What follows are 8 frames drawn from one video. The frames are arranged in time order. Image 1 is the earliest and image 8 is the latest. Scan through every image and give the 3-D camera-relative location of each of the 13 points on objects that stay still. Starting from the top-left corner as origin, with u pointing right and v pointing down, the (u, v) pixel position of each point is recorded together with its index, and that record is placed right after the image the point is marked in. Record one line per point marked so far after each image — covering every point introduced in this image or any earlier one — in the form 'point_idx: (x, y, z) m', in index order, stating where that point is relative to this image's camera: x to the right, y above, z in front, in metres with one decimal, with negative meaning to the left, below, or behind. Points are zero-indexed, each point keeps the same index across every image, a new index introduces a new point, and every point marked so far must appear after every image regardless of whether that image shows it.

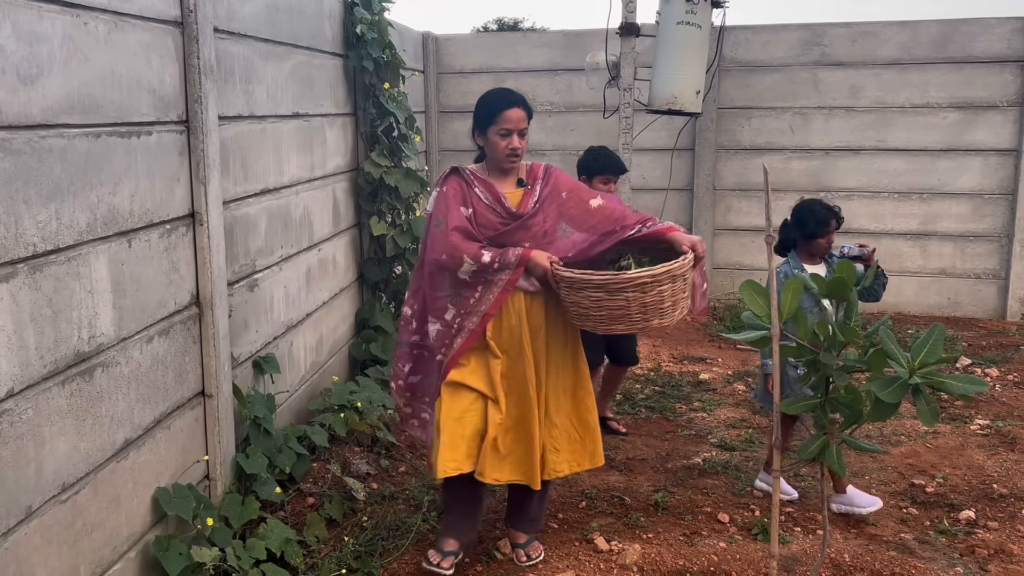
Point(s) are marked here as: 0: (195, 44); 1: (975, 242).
0: (-0.9, +0.7, +2.8) m
1: (+3.0, +0.3, +6.1) m
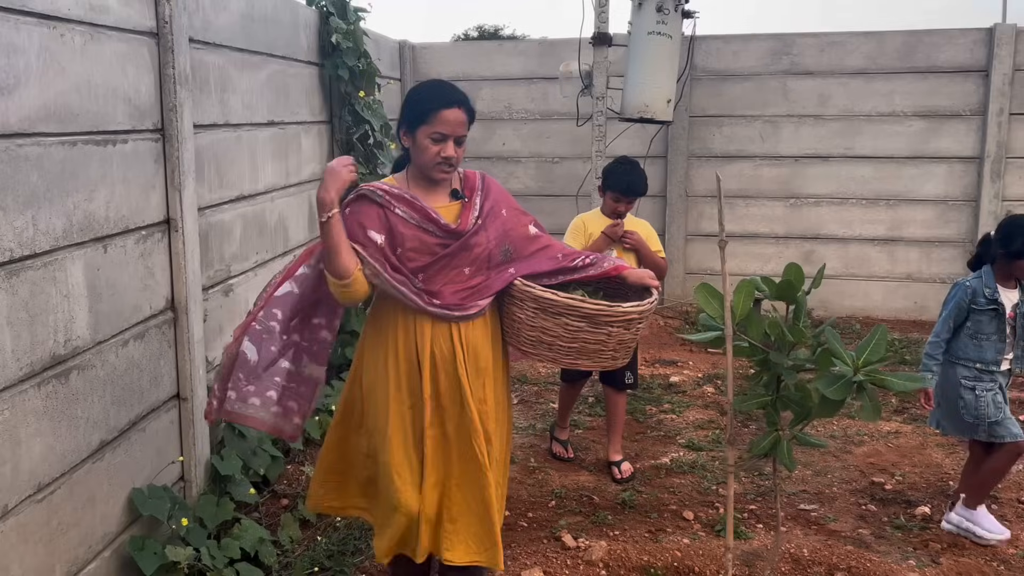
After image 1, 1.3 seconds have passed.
0: (-1.0, +0.7, +2.8) m
1: (+2.9, +0.3, +6.2) m
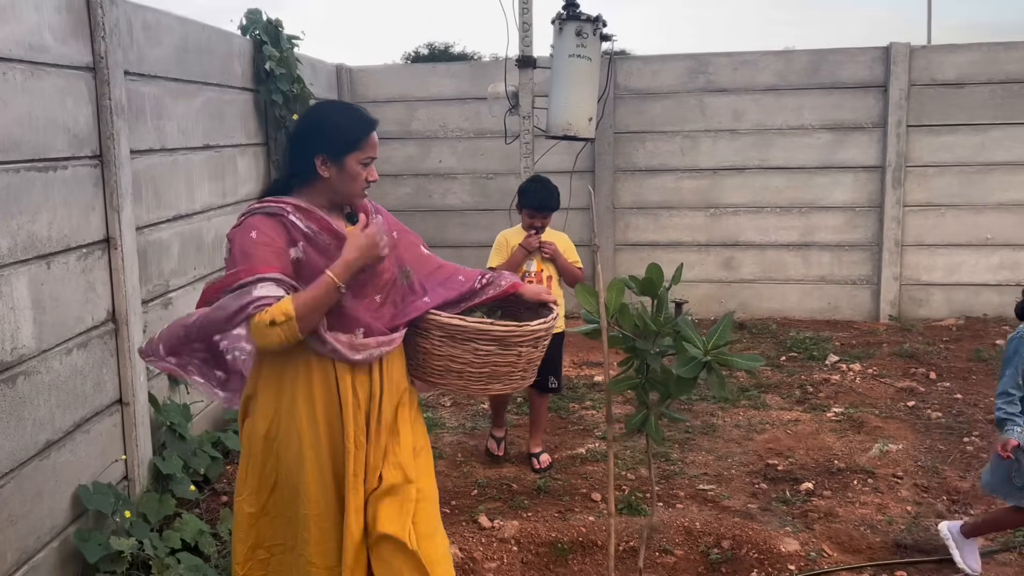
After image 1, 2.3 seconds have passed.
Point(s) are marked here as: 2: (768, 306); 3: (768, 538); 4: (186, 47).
0: (-1.3, +0.7, +3.1) m
1: (+2.4, +0.3, +6.6) m
2: (+1.9, -0.1, +6.8) m
3: (+0.8, -0.8, +3.1) m
4: (-1.4, +1.0, +3.9) m
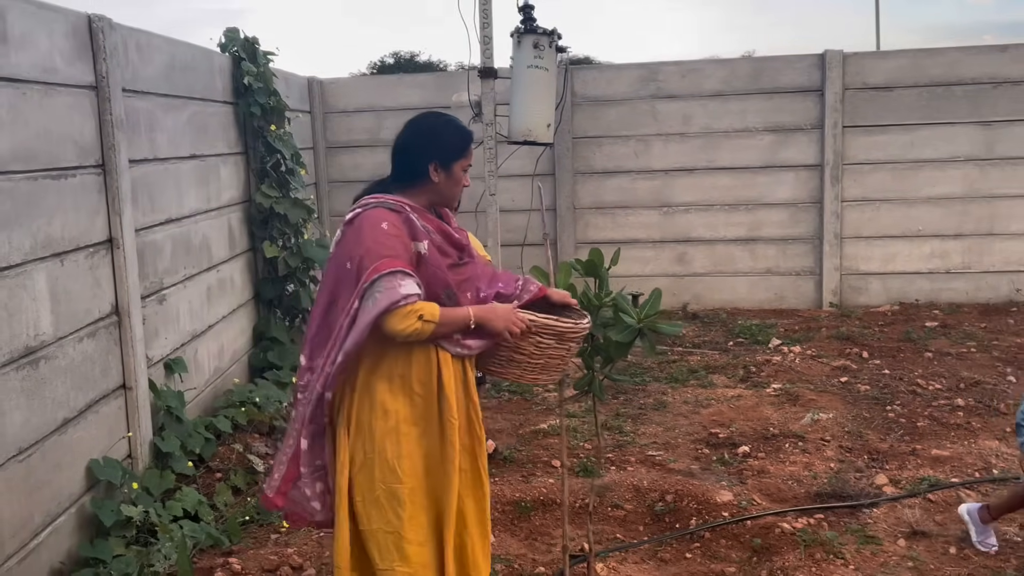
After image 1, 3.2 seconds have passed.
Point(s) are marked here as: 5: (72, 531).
0: (-1.5, +0.7, +3.4) m
1: (+2.2, +0.3, +7.1) m
2: (+1.6, -0.1, +7.3) m
3: (+0.7, -0.8, +3.5) m
4: (-1.5, +1.0, +4.2) m
5: (-1.4, -0.8, +3.1) m
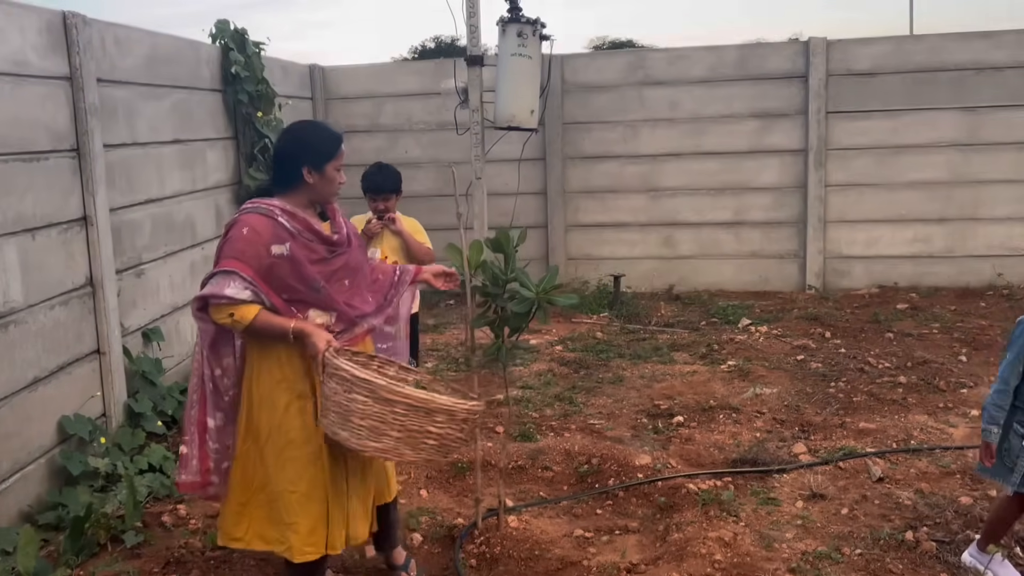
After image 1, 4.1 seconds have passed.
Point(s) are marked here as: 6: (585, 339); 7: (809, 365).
0: (-1.7, +0.8, +3.8) m
1: (+2.1, +0.5, +7.3) m
2: (+1.6, +0.1, +7.5) m
3: (+0.5, -0.7, +3.7) m
4: (-1.8, +1.1, +4.6) m
5: (-1.7, -0.7, +3.4) m
6: (+0.5, -0.3, +5.8) m
7: (+1.6, -0.4, +5.1) m
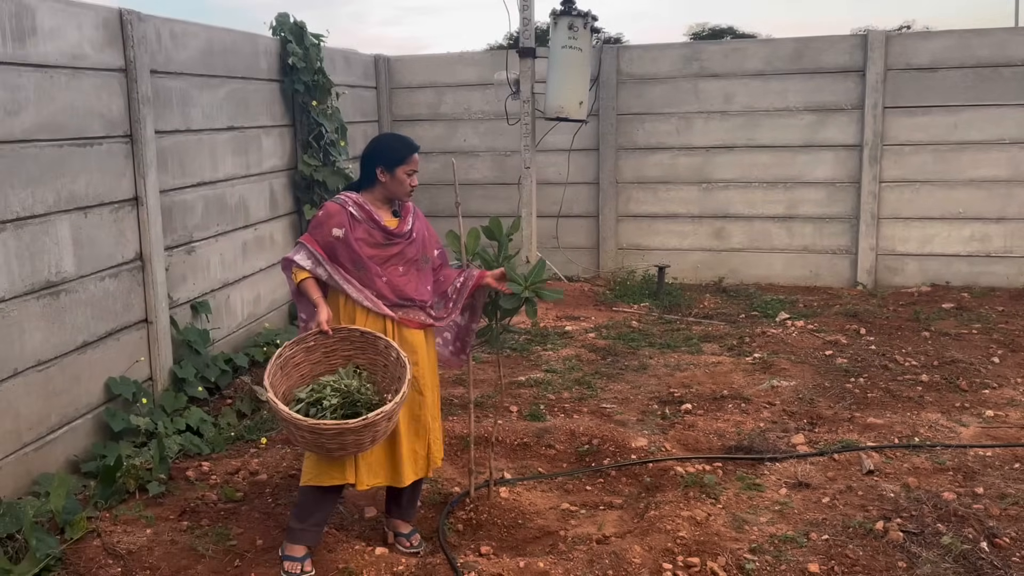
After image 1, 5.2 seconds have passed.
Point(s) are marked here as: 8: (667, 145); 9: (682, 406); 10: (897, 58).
0: (-1.7, +0.9, +4.1) m
1: (+2.5, +0.5, +7.2) m
2: (+2.0, +0.1, +7.5) m
3: (+0.5, -0.6, +3.9) m
4: (-1.6, +1.3, +4.9) m
5: (-1.7, -0.6, +3.8) m
6: (+0.7, -0.3, +6.0) m
7: (+1.8, -0.4, +5.1) m
8: (+1.2, +1.1, +7.4) m
9: (+0.8, -0.6, +4.4) m
10: (+2.9, +1.7, +6.9) m
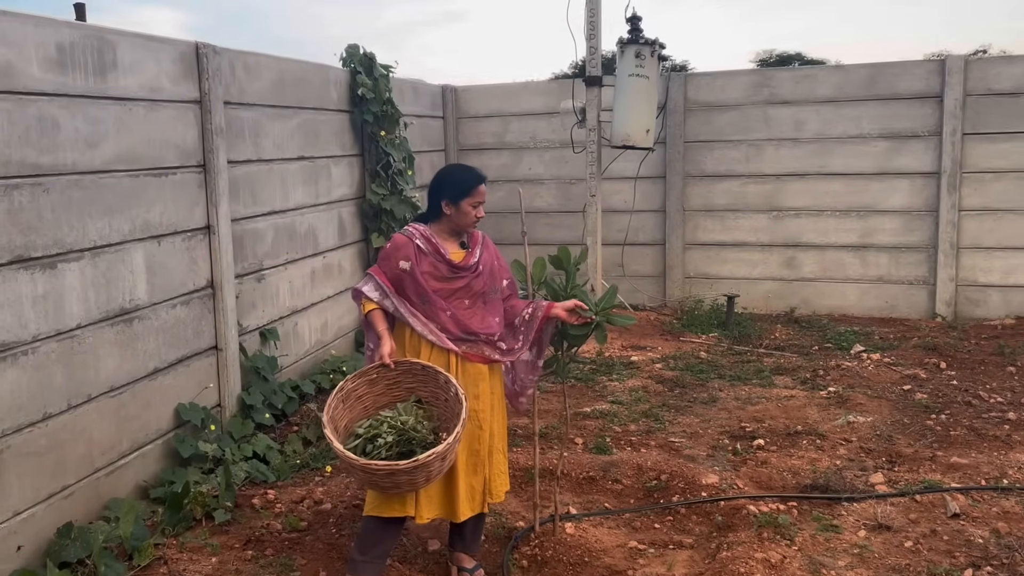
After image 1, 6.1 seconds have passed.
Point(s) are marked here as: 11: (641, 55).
0: (-1.4, +0.8, +4.2) m
1: (+3.0, +0.3, +7.0) m
2: (+2.5, -0.1, +7.3) m
3: (+0.8, -0.8, +3.8) m
4: (-1.2, +1.1, +5.0) m
5: (-1.5, -0.7, +3.8) m
6: (+1.1, -0.4, +5.8) m
7: (+2.1, -0.6, +4.9) m
8: (+1.8, +0.9, +7.3) m
9: (+1.1, -0.7, +4.2) m
10: (+3.3, +1.5, +6.7) m
11: (+0.9, +1.6, +6.5) m
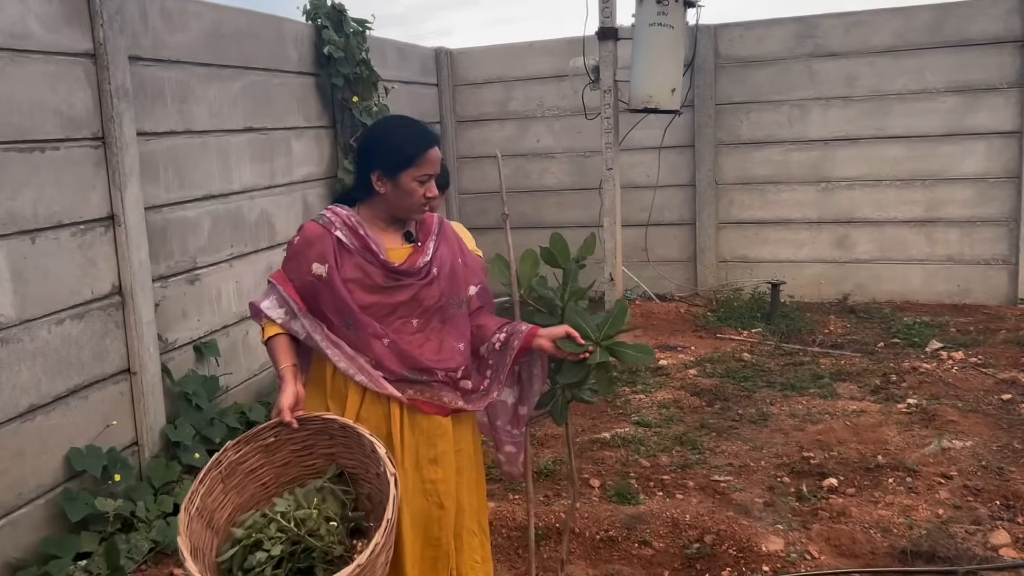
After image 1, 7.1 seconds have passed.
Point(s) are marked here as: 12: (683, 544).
0: (-1.4, +0.8, +3.2) m
1: (+3.0, +0.4, +5.9) m
2: (+2.5, 0.0, +6.2) m
3: (+0.7, -0.7, +2.8) m
4: (-1.3, +1.1, +4.0) m
5: (-1.5, -0.7, +2.9) m
6: (+1.1, -0.4, +4.9) m
7: (+2.1, -0.5, +3.9) m
8: (+1.8, +1.0, +6.3) m
9: (+1.1, -0.7, +3.2) m
10: (+3.3, +1.6, +5.6) m
11: (+0.9, +1.7, +5.5) m
12: (+0.5, -0.8, +2.9) m
